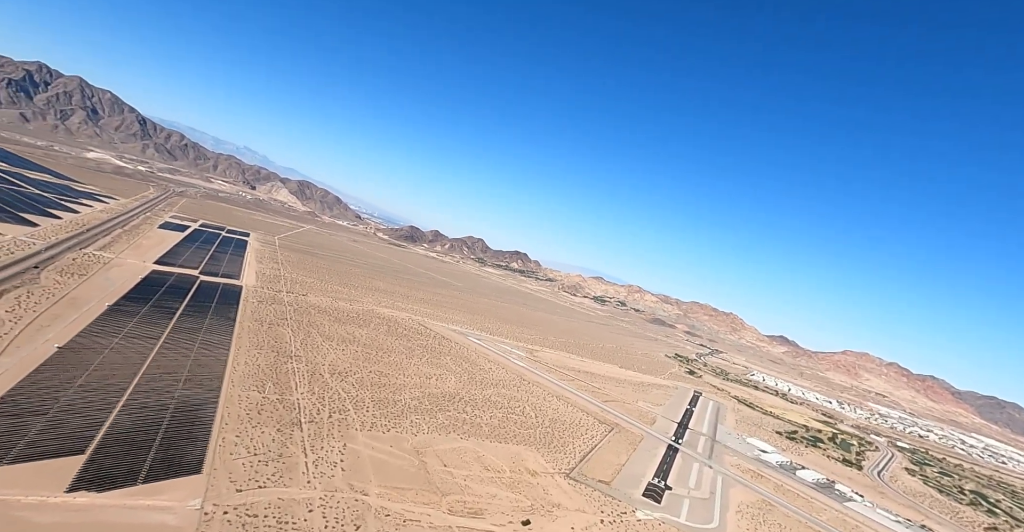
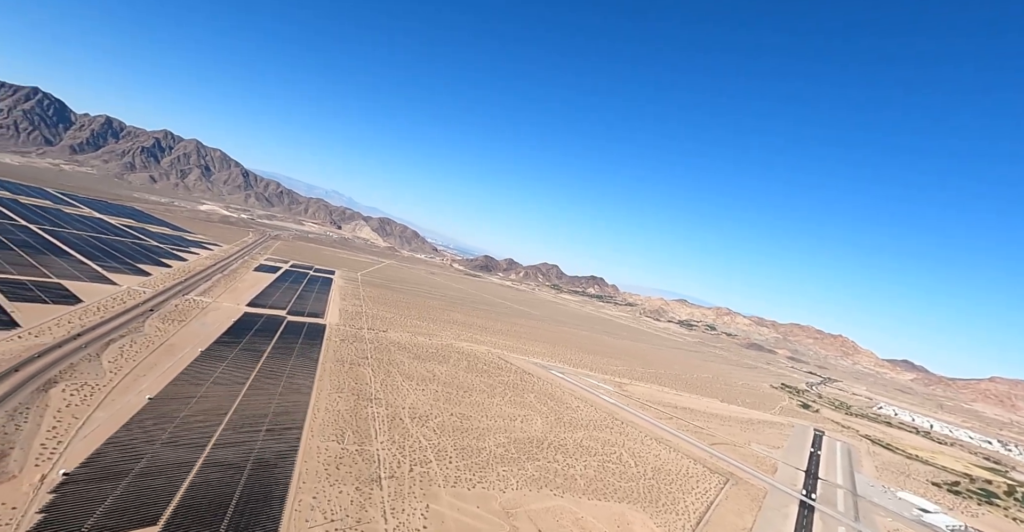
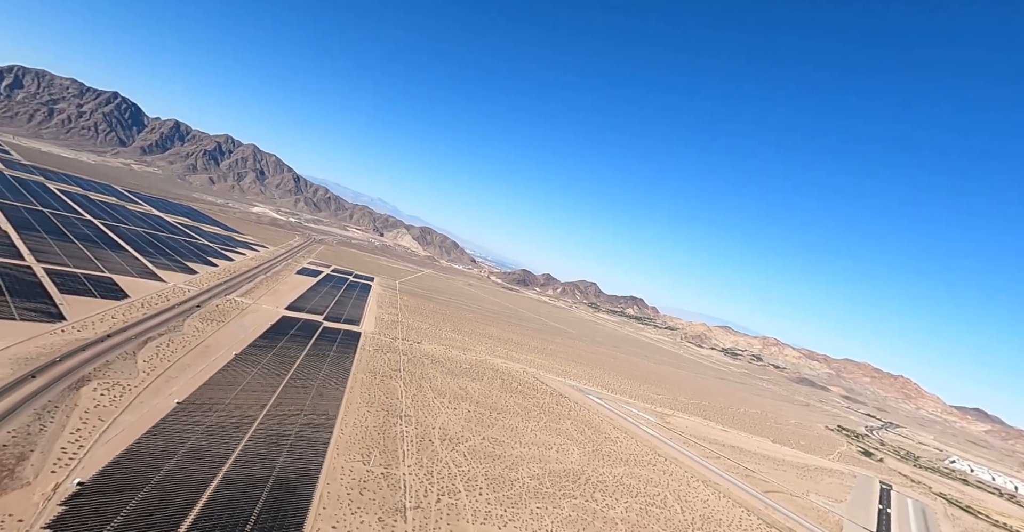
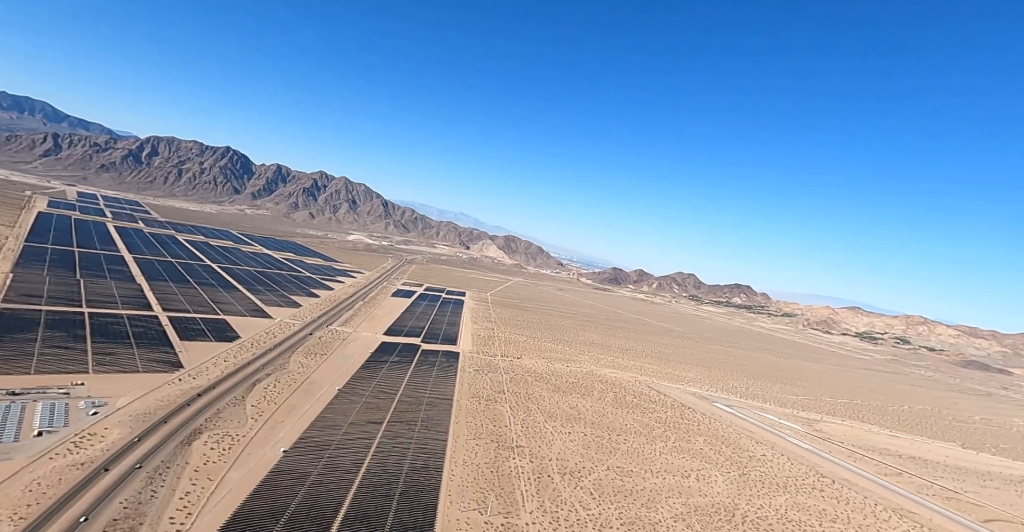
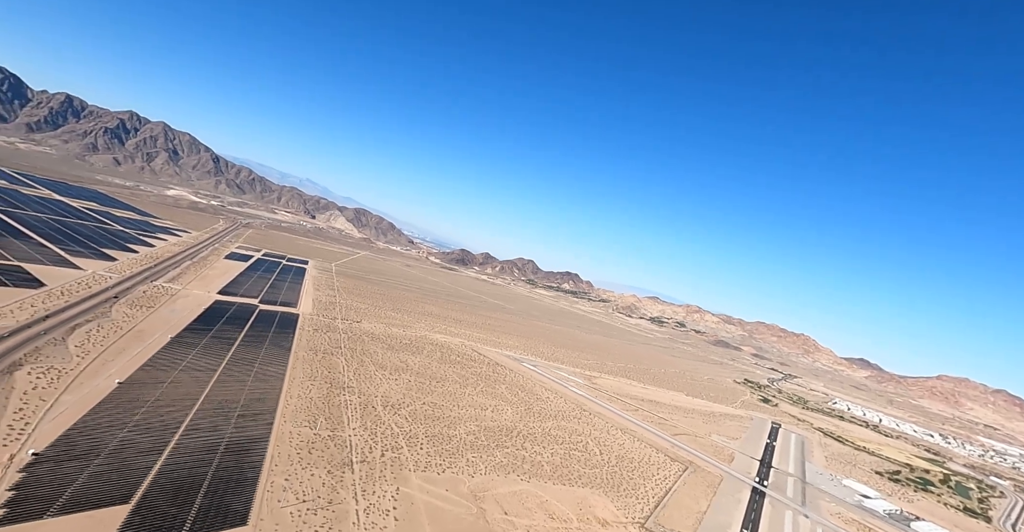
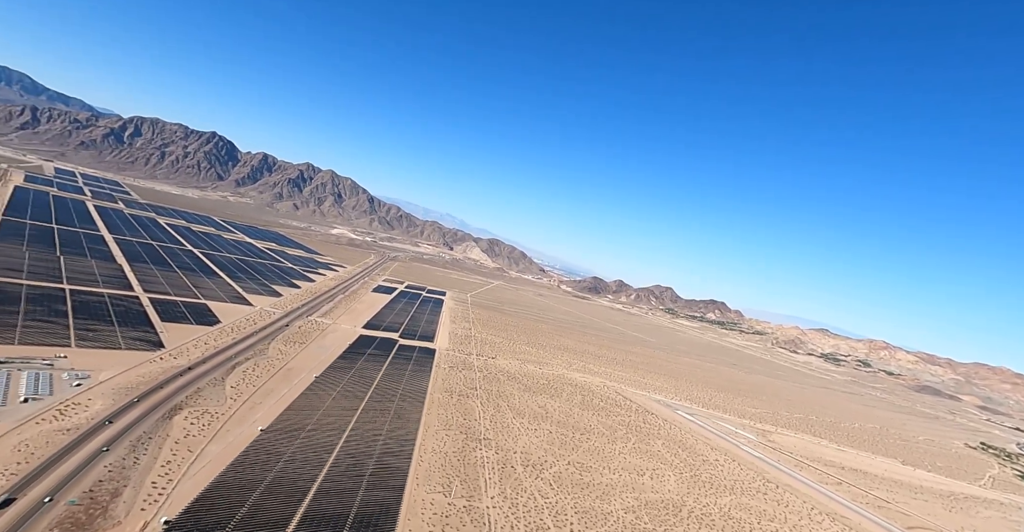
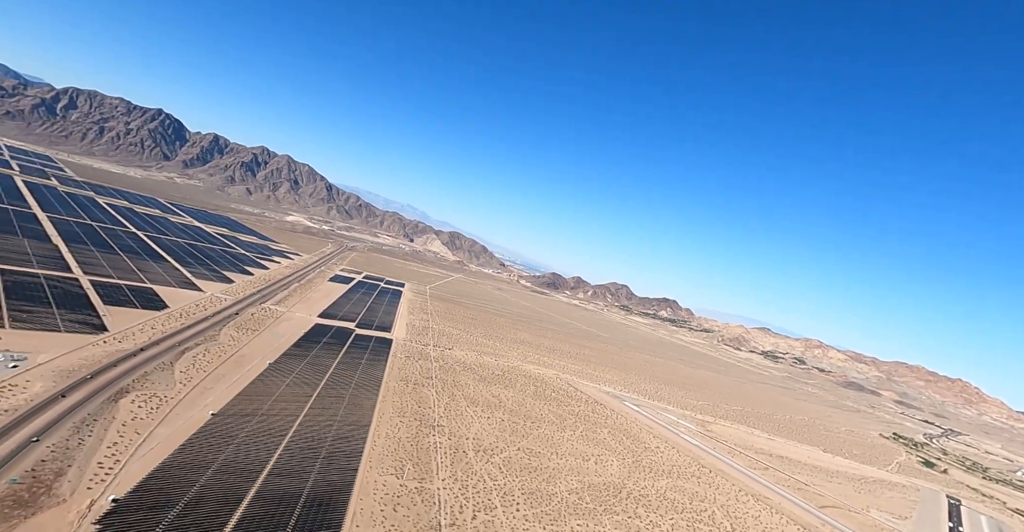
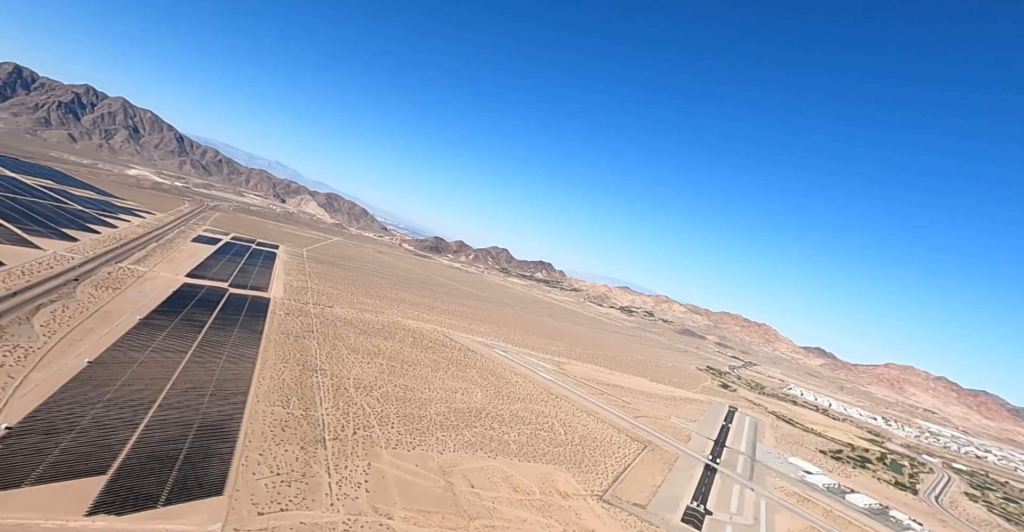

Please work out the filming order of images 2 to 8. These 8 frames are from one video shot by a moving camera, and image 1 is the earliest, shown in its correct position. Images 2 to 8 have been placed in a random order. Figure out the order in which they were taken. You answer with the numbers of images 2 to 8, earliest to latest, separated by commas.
8, 5, 2, 3, 7, 6, 4
